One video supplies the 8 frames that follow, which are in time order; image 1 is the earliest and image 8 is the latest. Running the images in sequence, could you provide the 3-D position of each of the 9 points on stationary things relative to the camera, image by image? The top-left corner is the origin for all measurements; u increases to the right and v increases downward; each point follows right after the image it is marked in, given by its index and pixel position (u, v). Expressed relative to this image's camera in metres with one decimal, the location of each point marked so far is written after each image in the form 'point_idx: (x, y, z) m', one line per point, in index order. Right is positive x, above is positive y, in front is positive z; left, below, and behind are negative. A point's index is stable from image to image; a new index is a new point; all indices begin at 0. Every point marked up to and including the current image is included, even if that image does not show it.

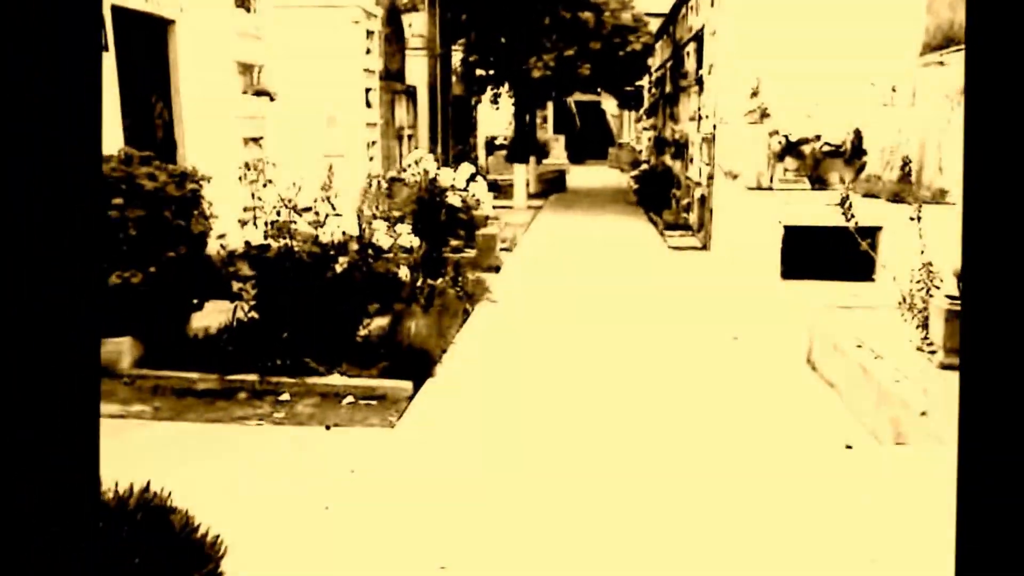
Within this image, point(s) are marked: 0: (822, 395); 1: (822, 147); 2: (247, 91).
0: (+2.1, -0.8, +6.6) m
1: (+3.6, +1.6, +11.3) m
2: (-2.5, +1.9, +9.6) m
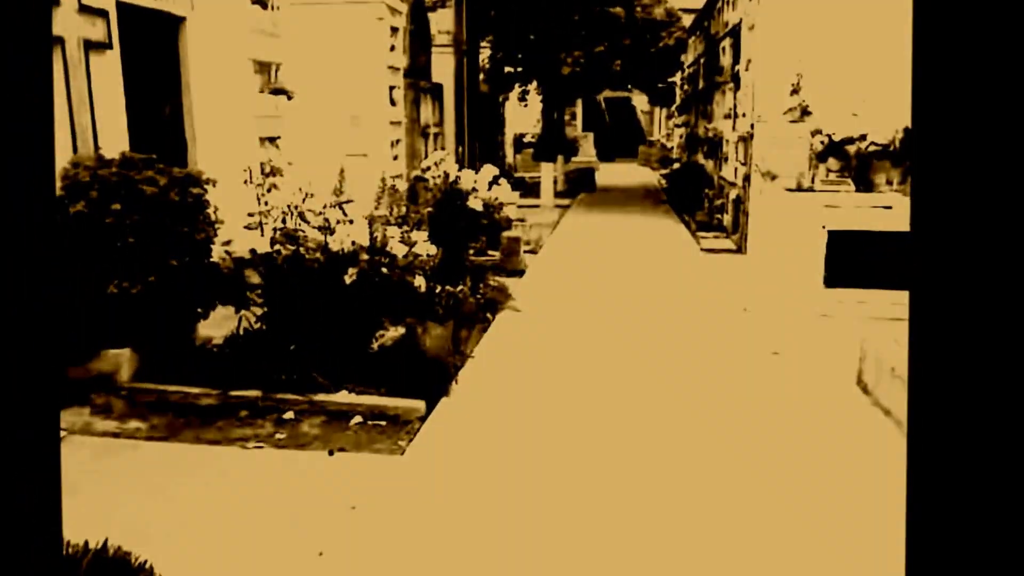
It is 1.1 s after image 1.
0: (+2.2, -0.8, +6.2) m
1: (+3.8, +1.6, +10.8) m
2: (-2.3, +1.9, +9.2) m
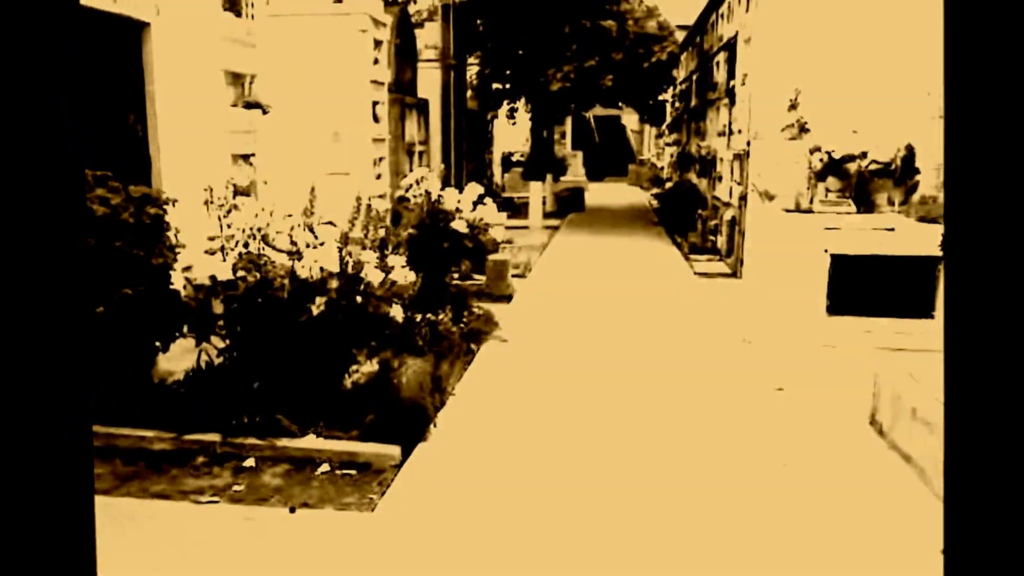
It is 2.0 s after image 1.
0: (+2.2, -1.0, +5.6) m
1: (+3.7, +1.3, +10.3) m
2: (-2.4, +1.6, +8.7) m
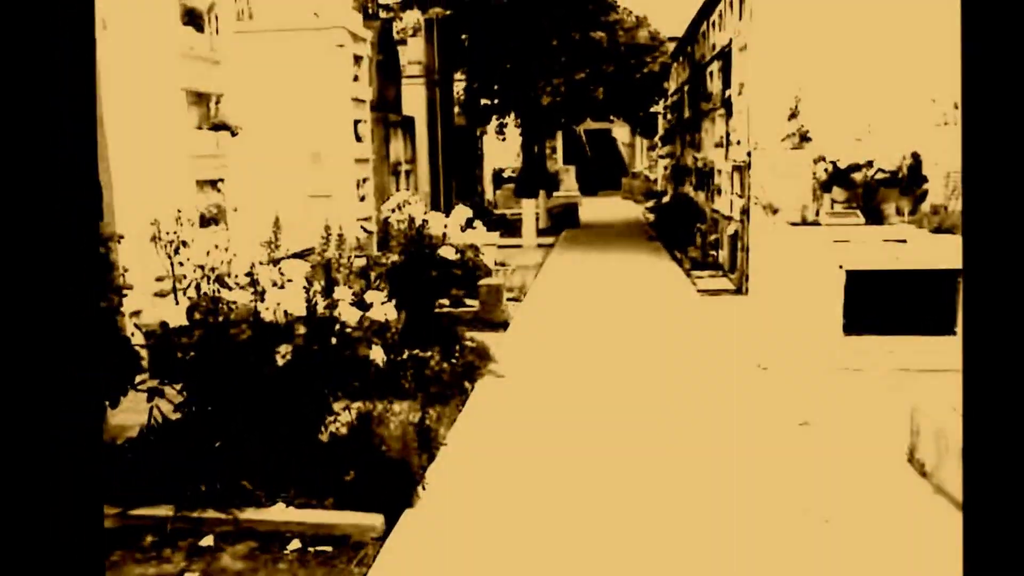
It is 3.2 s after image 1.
0: (+2.2, -1.2, +4.9) m
1: (+3.6, +1.1, +9.7) m
2: (-2.5, +1.3, +8.0) m
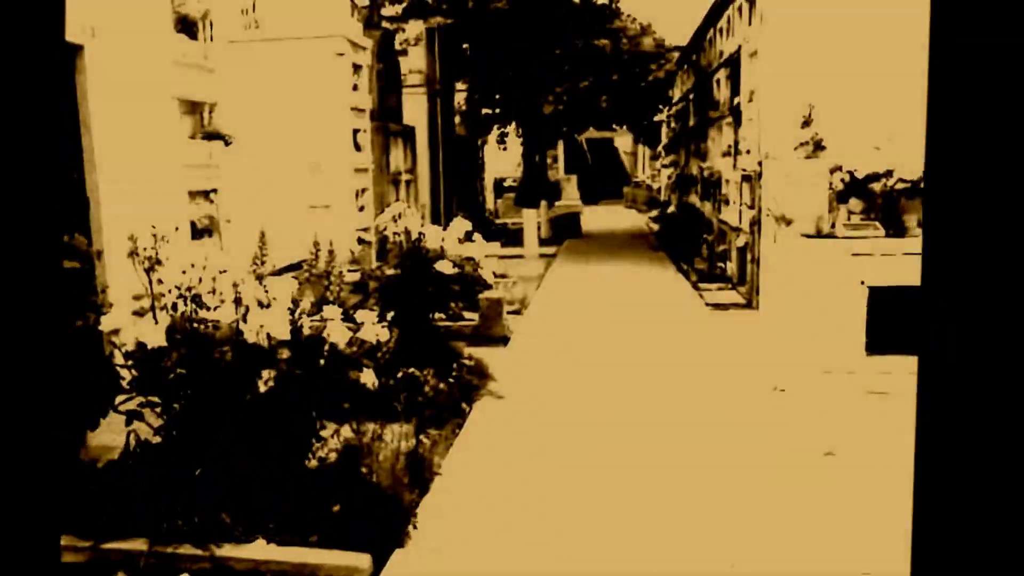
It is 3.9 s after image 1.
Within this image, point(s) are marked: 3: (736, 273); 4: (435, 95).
0: (+2.2, -1.2, +4.6) m
1: (+3.6, +1.0, +9.3) m
2: (-2.5, +1.2, +7.7) m
3: (+3.1, +0.2, +13.6) m
4: (-1.2, +3.2, +16.1) m
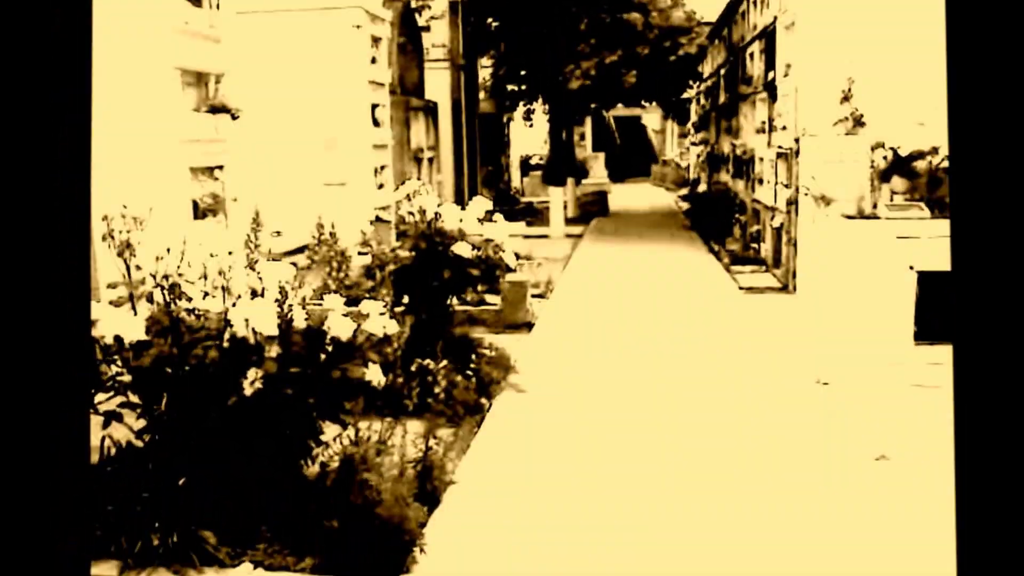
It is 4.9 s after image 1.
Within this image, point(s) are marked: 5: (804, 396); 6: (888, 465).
0: (+2.2, -1.2, +4.0) m
1: (+3.8, +1.1, +8.7) m
2: (-2.3, +1.3, +7.2) m
3: (+3.4, +0.4, +13.0) m
4: (-0.8, +3.5, +15.5) m
5: (+2.1, -0.8, +7.1) m
6: (+2.1, -1.0, +5.7) m
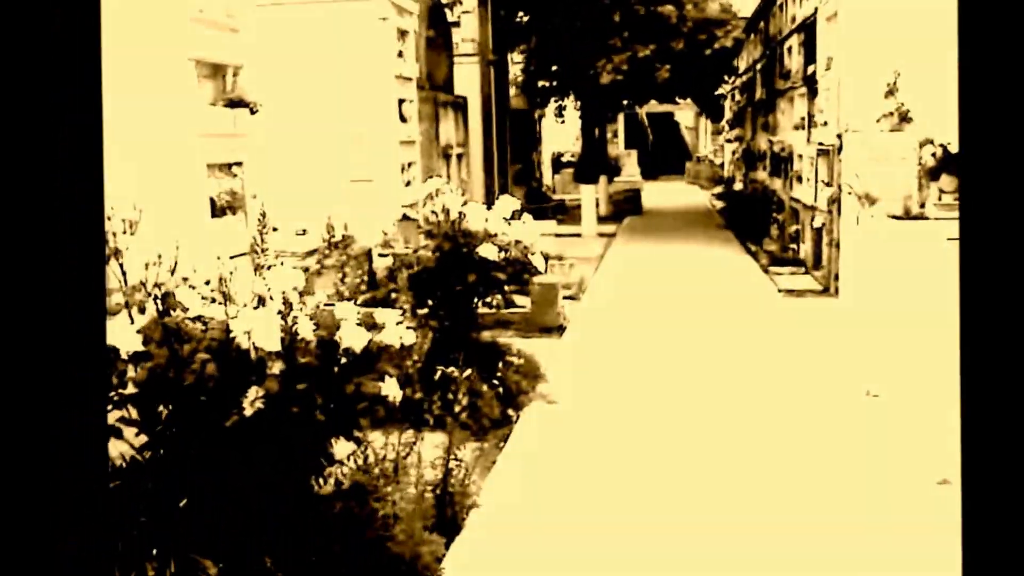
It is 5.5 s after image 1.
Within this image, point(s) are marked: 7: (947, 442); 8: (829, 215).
0: (+2.3, -1.3, +3.6) m
1: (+4.1, +1.1, +8.2) m
2: (-2.1, +1.3, +6.9) m
3: (+3.8, +0.4, +12.5) m
4: (-0.4, +3.5, +15.2) m
5: (+2.3, -0.8, +6.6) m
6: (+2.3, -1.0, +5.3) m
7: (+2.6, -0.9, +6.0) m
8: (+3.6, +0.8, +11.2) m
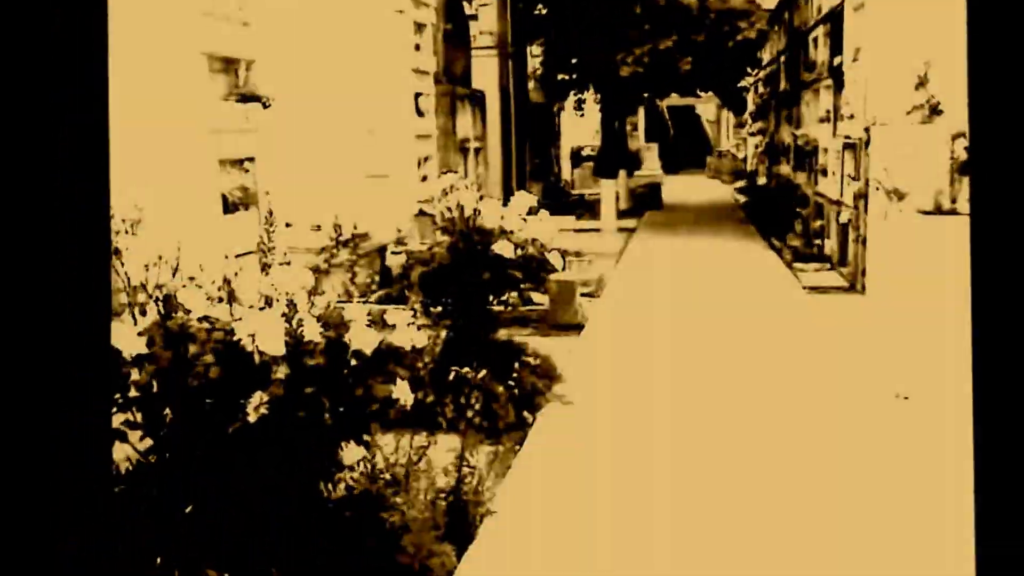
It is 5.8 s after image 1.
0: (+2.4, -1.3, +3.4) m
1: (+4.2, +1.1, +7.9) m
2: (-2.0, +1.3, +6.8) m
3: (+4.0, +0.4, +12.2) m
4: (-0.1, +3.5, +15.0) m
5: (+2.4, -0.8, +6.4) m
6: (+2.4, -1.0, +5.1) m
7: (+2.7, -0.9, +5.7) m
8: (+3.8, +0.9, +10.9) m
